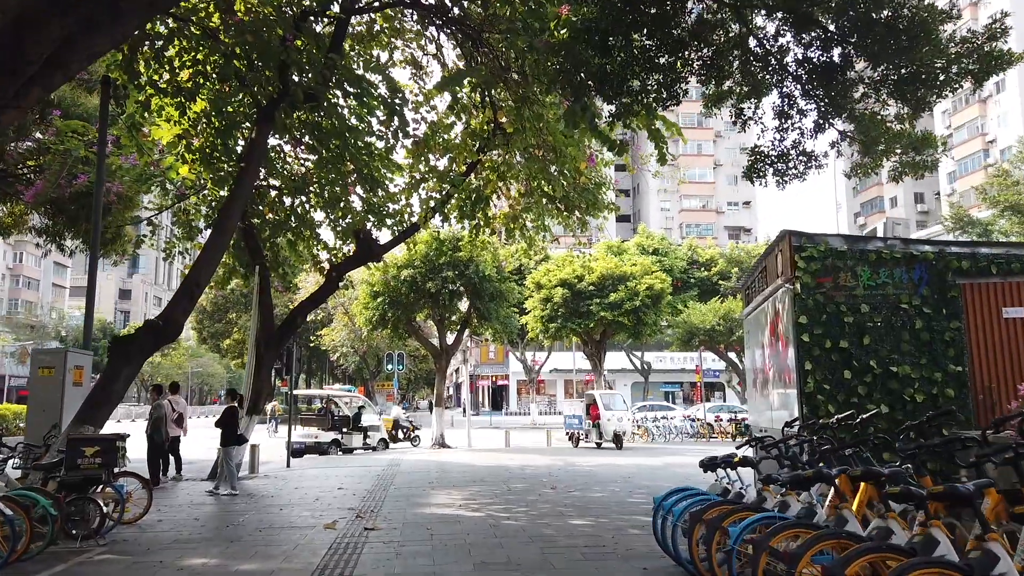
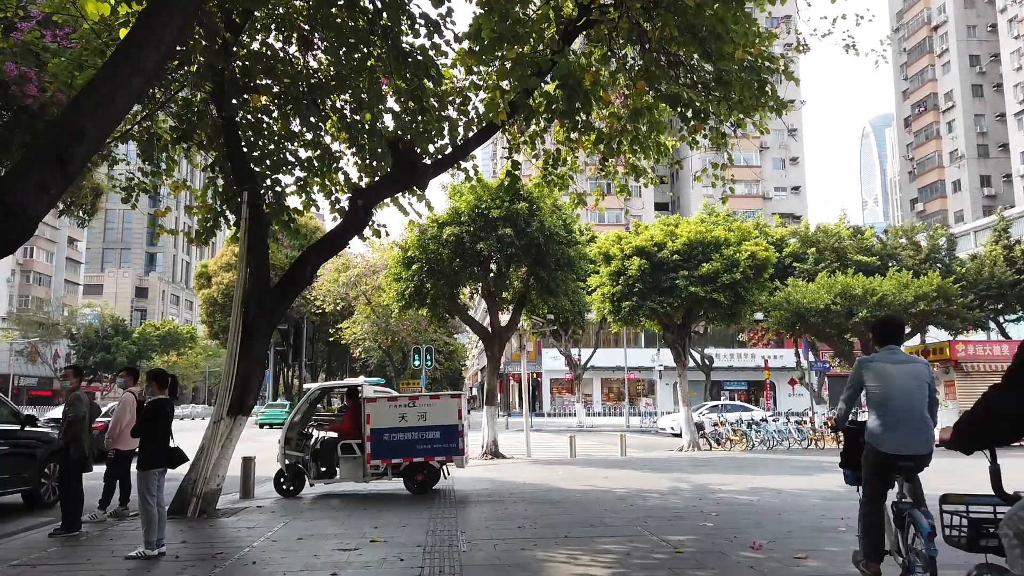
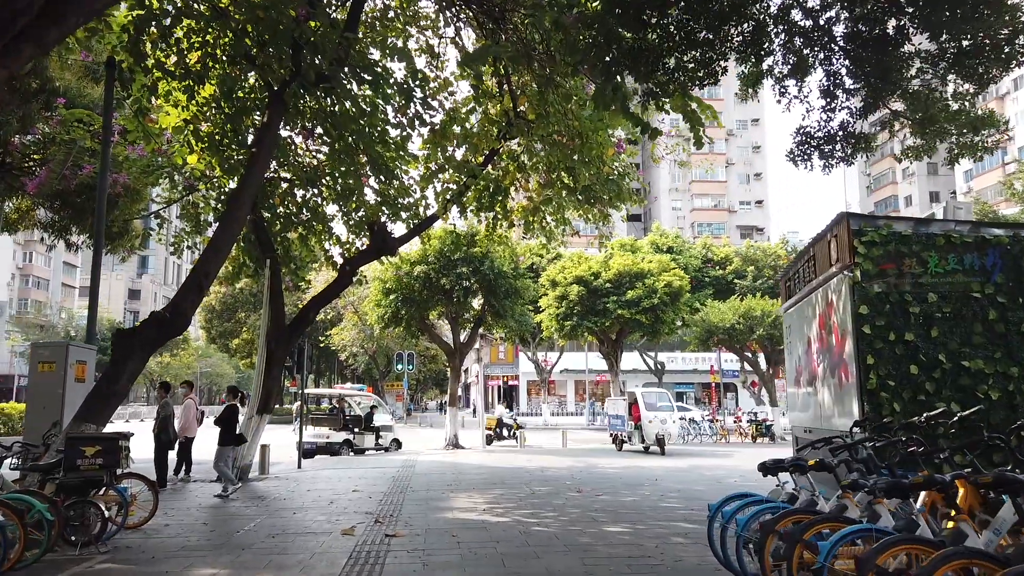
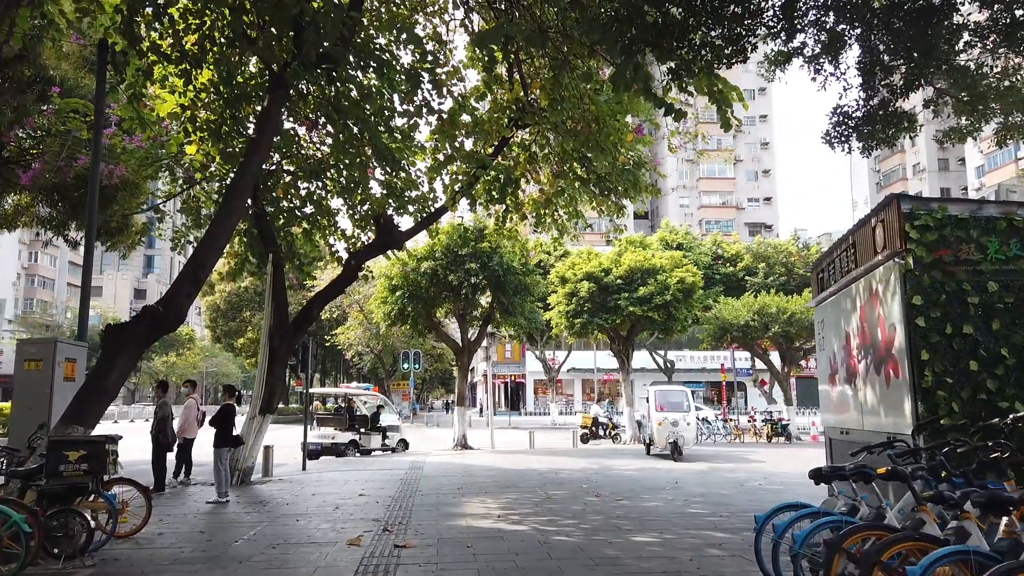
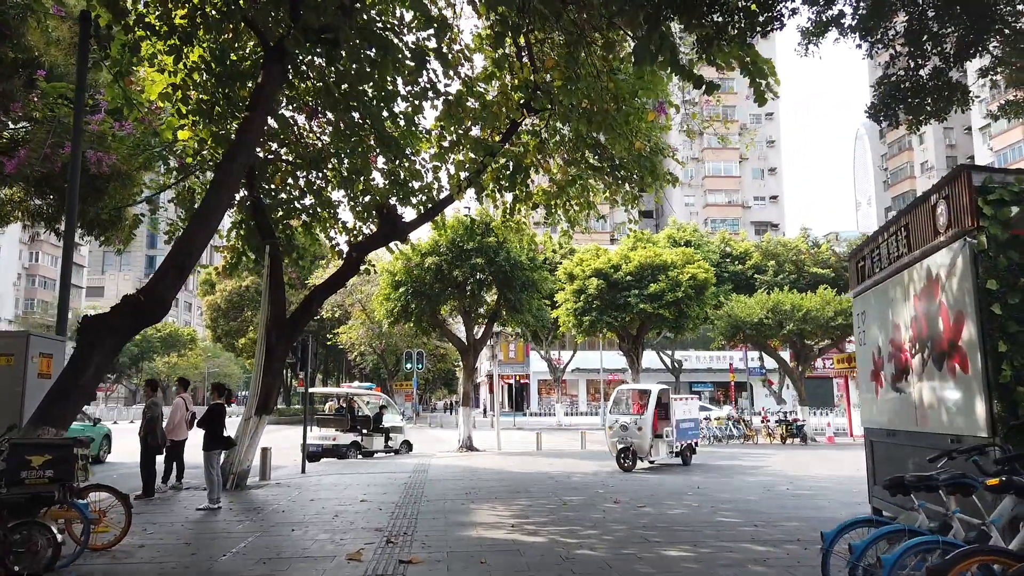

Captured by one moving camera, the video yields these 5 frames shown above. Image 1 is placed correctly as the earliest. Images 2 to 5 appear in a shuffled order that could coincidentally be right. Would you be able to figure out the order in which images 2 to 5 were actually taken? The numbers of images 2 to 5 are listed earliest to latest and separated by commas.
3, 4, 5, 2
